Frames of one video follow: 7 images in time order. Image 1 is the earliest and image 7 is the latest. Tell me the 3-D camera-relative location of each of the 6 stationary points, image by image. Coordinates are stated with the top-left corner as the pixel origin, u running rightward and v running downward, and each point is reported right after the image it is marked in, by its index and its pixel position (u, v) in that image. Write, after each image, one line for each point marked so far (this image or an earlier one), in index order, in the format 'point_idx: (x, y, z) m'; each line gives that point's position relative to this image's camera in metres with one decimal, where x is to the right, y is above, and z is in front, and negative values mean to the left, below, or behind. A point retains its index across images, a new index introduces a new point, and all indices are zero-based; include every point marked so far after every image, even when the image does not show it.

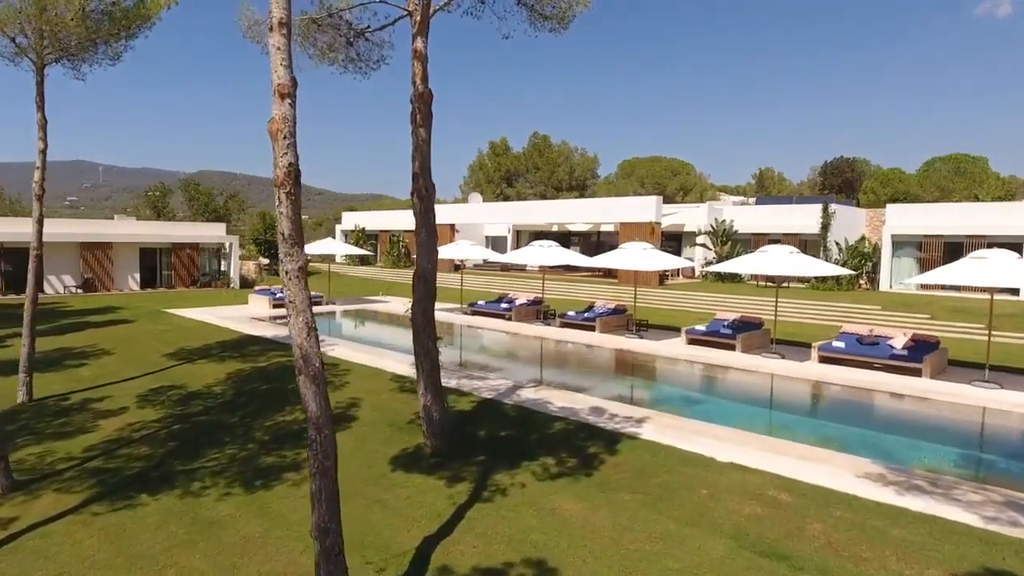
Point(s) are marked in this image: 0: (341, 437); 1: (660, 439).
0: (-2.6, -2.2, +9.4) m
1: (+2.1, -2.2, +9.1) m
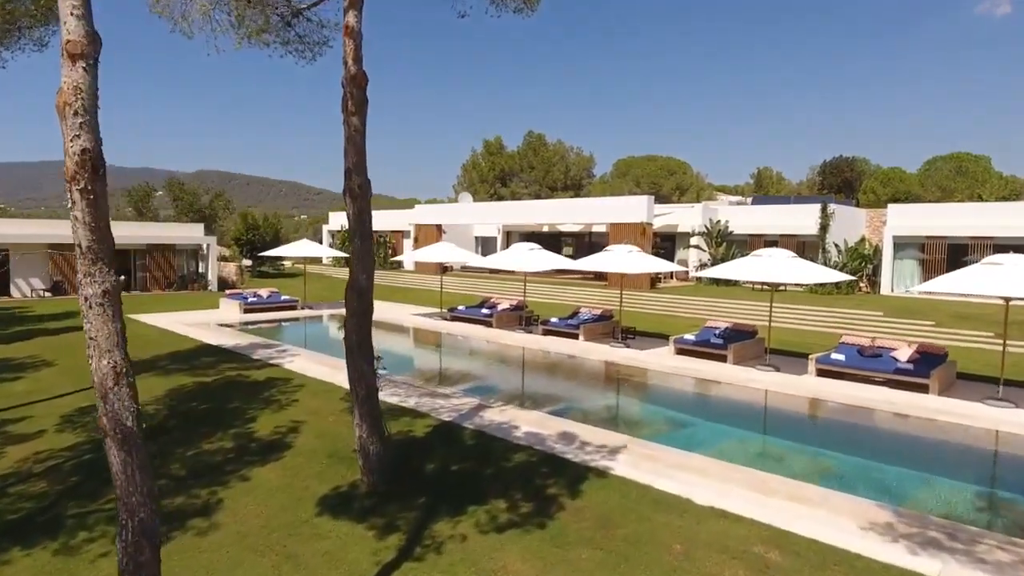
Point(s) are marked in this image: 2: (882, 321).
0: (-3.2, -2.4, +8.2) m
1: (+1.5, -2.3, +7.9) m
2: (+11.4, -1.1, +19.5) m
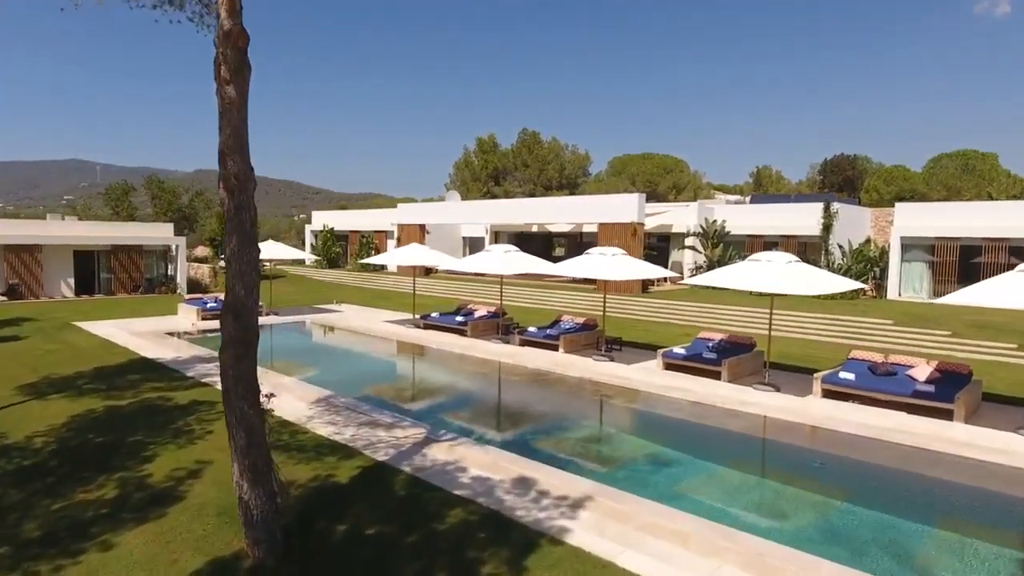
0: (-3.9, -2.5, +6.5) m
1: (+0.8, -2.5, +6.2) m
2: (+10.7, -1.2, +17.8) m
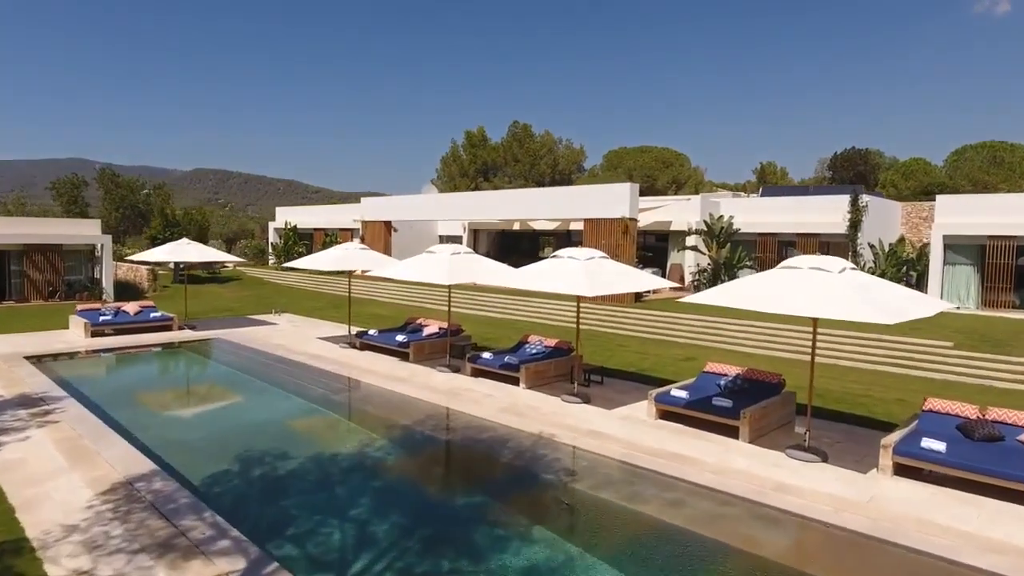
0: (-4.9, -2.8, +2.5) m
1: (-0.3, -2.8, +2.2) m
2: (+9.7, -1.5, +13.8) m
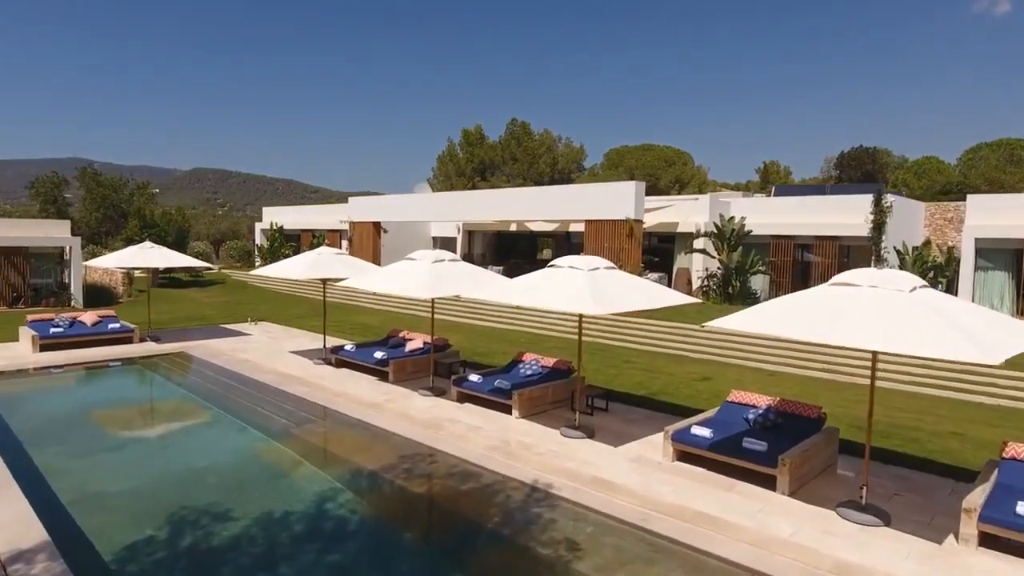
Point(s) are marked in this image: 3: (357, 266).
0: (-5.1, -3.1, +0.8) m
1: (-0.4, -3.0, +0.5) m
2: (+9.5, -1.8, +12.1) m
3: (-3.7, +0.5, +15.2) m
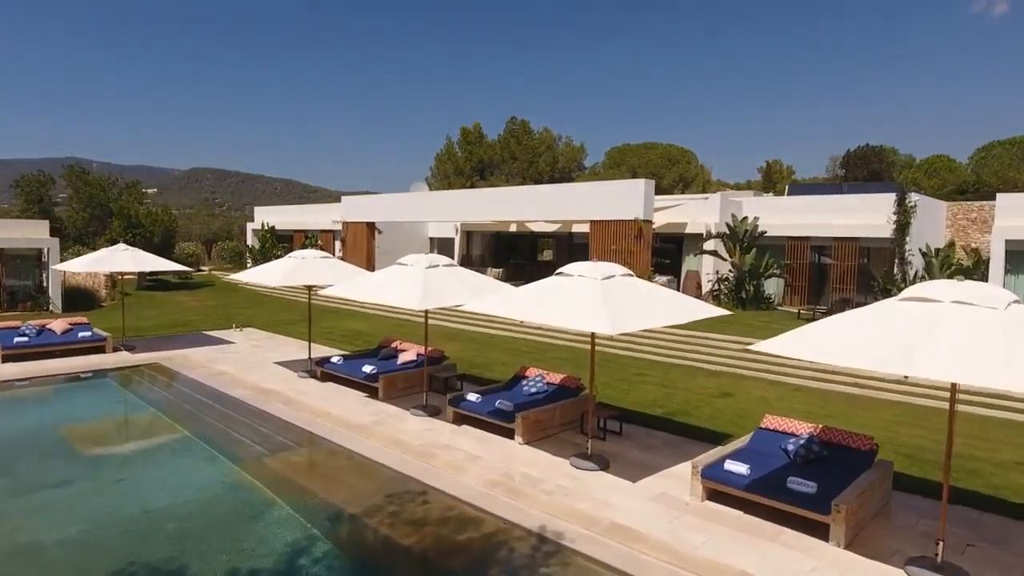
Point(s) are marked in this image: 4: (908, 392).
0: (-5.0, -3.2, -0.4) m
1: (-0.3, -3.2, -0.7) m
2: (+9.5, -1.9, +11.0) m
3: (-3.7, +0.4, +14.0) m
4: (+7.8, -1.8, +12.3) m
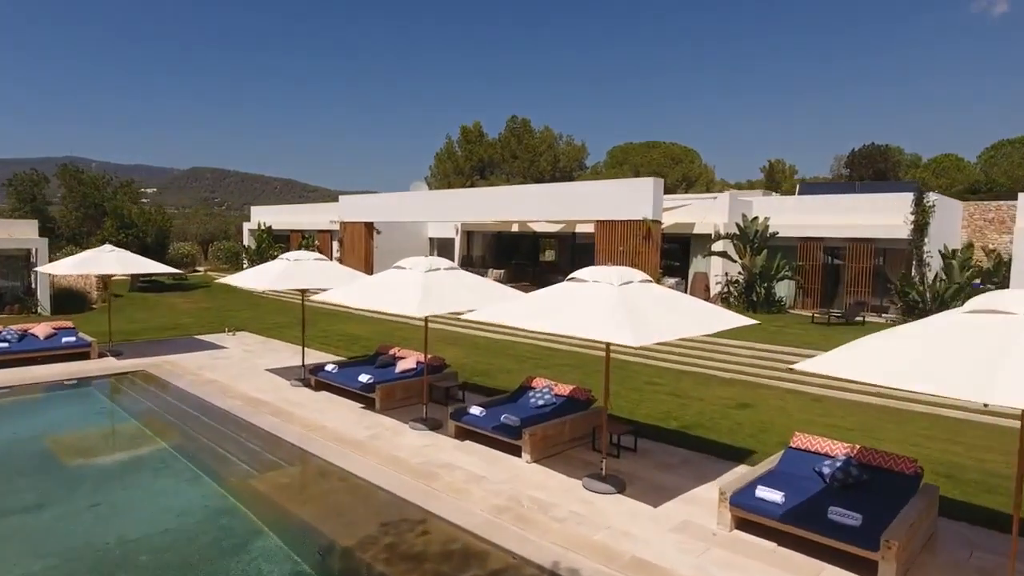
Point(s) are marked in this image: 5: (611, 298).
0: (-4.9, -3.3, -1.1) m
1: (-0.2, -3.3, -1.4) m
2: (+9.6, -2.0, +10.3) m
3: (-3.6, +0.3, +13.3) m
4: (+7.9, -1.9, +11.6) m
5: (+1.2, -0.1, +7.7) m
